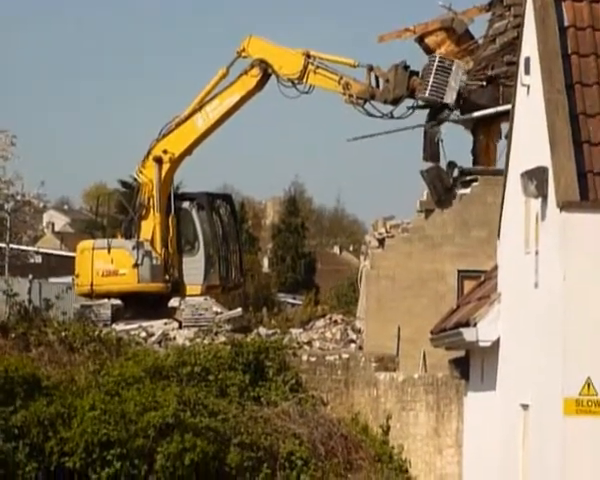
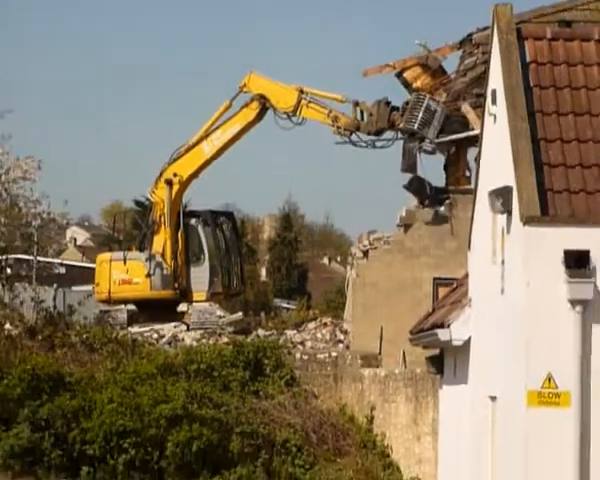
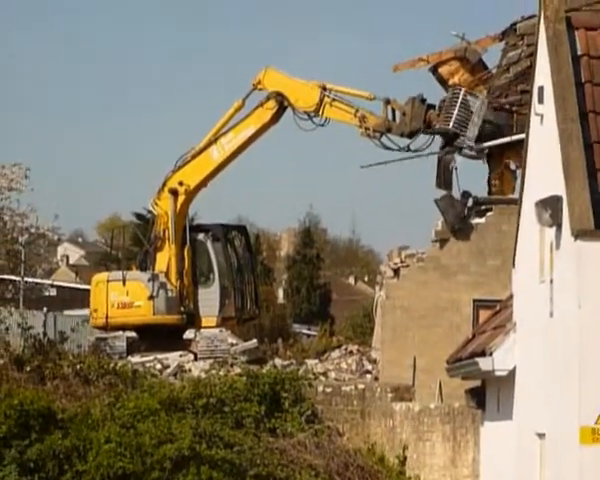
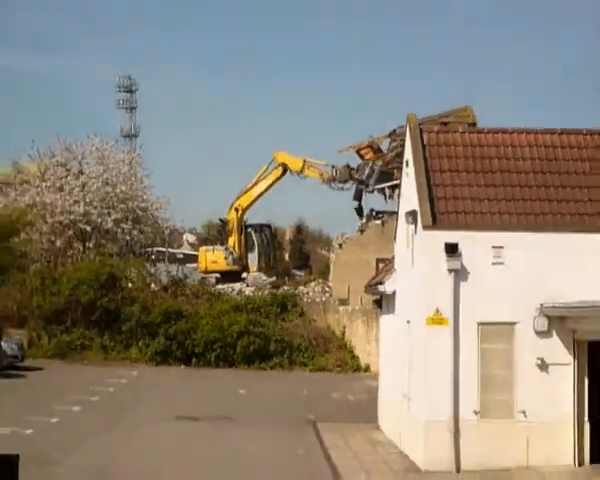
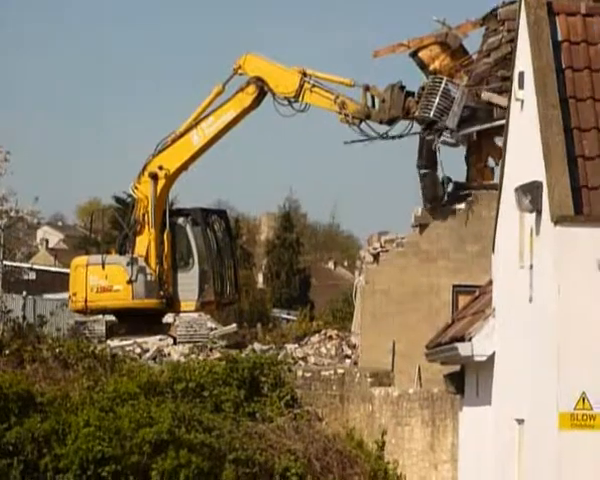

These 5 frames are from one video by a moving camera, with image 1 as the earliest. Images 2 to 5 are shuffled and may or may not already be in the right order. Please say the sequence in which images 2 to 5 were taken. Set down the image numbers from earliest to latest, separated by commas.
3, 5, 2, 4
